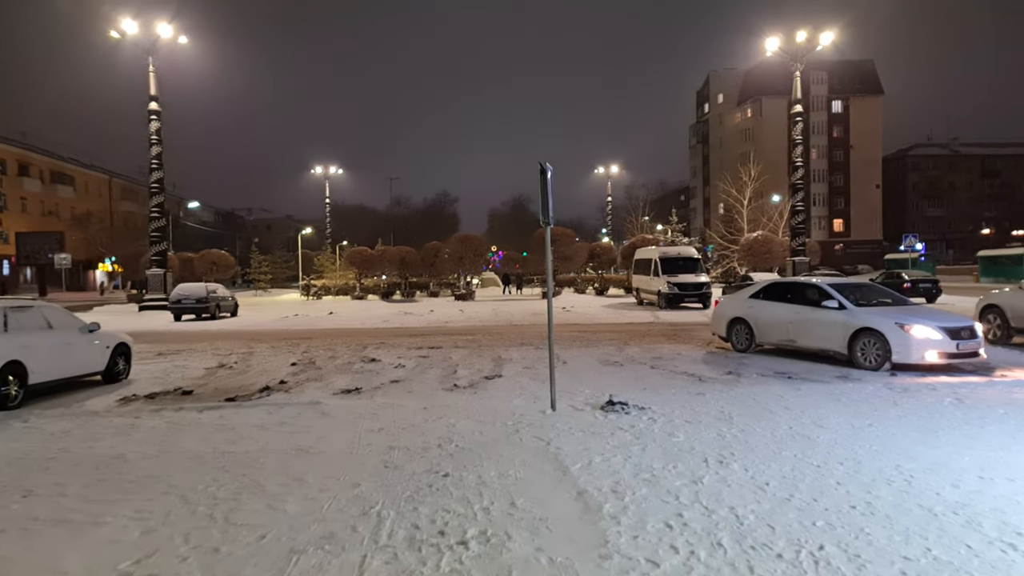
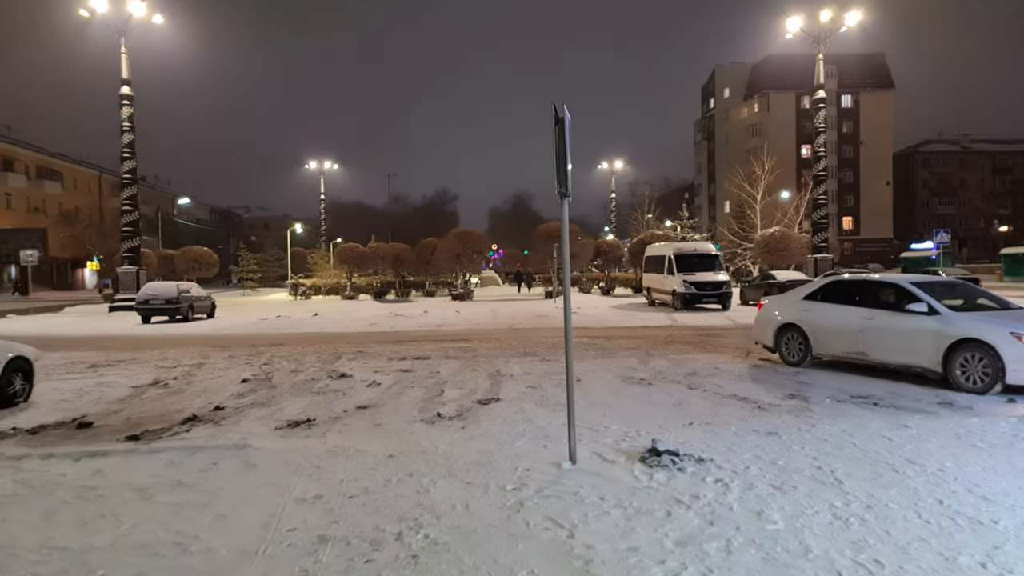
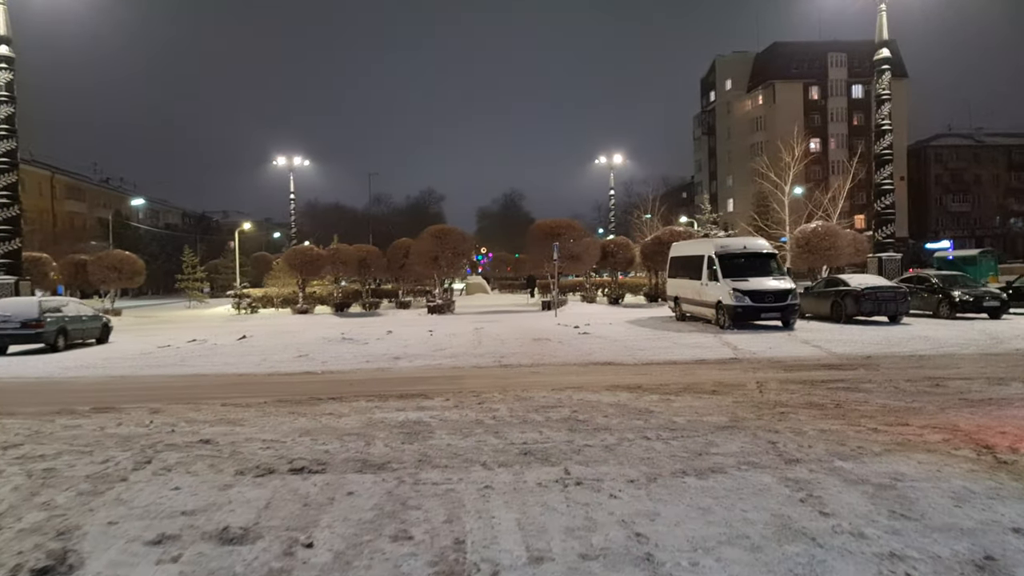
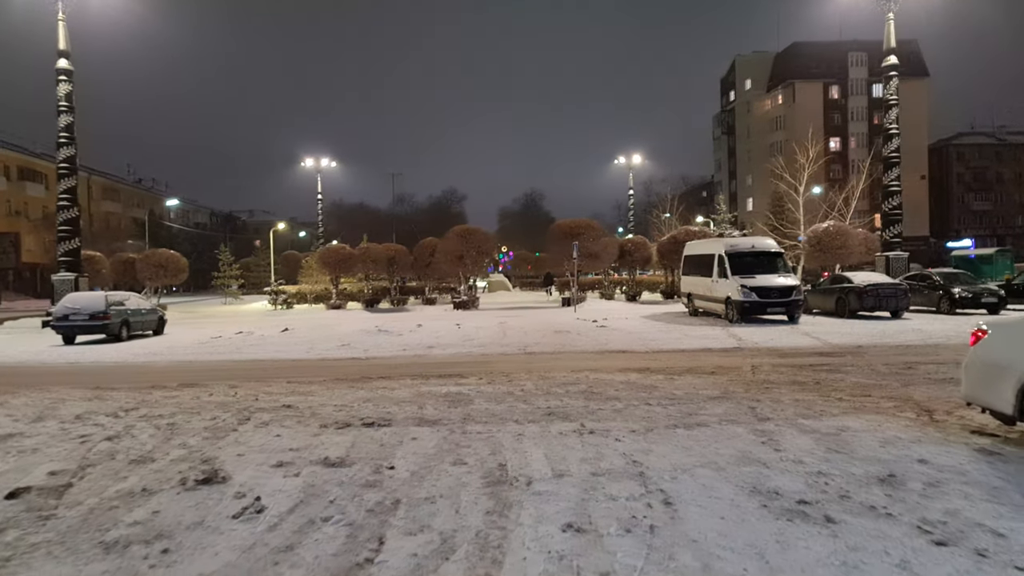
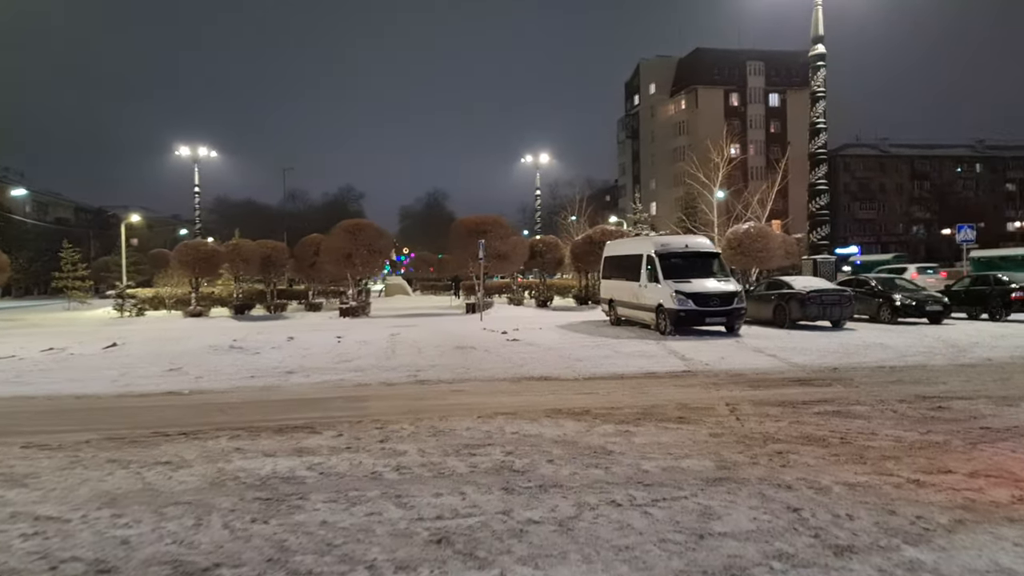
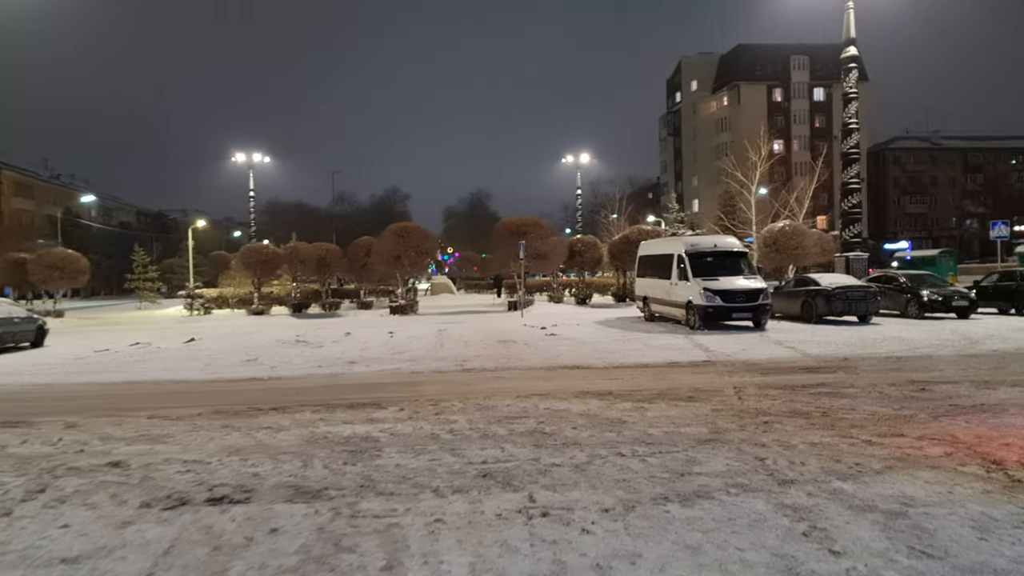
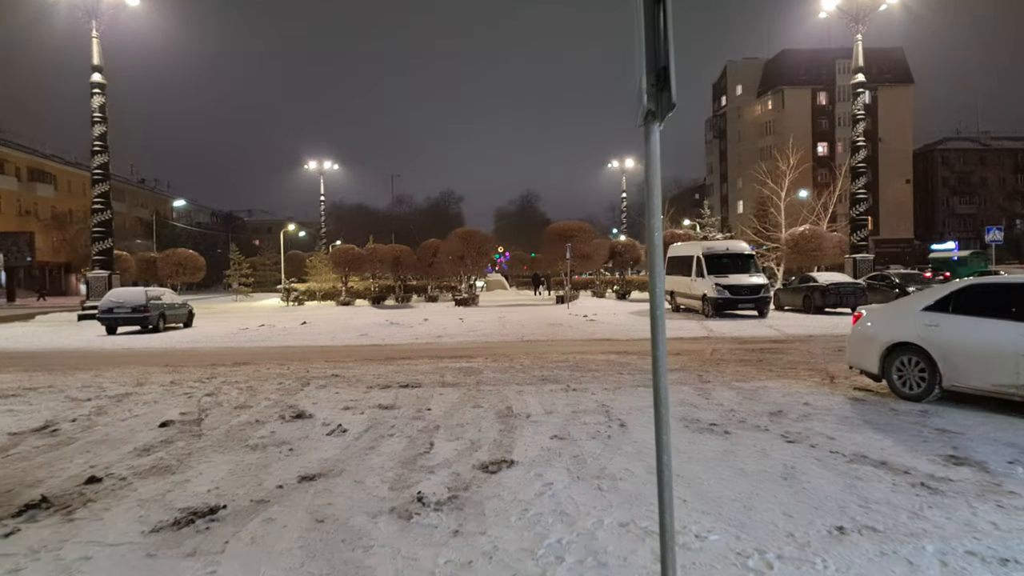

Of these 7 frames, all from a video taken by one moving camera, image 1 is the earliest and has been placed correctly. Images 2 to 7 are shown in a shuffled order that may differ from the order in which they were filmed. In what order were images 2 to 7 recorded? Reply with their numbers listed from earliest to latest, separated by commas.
2, 7, 4, 3, 6, 5
